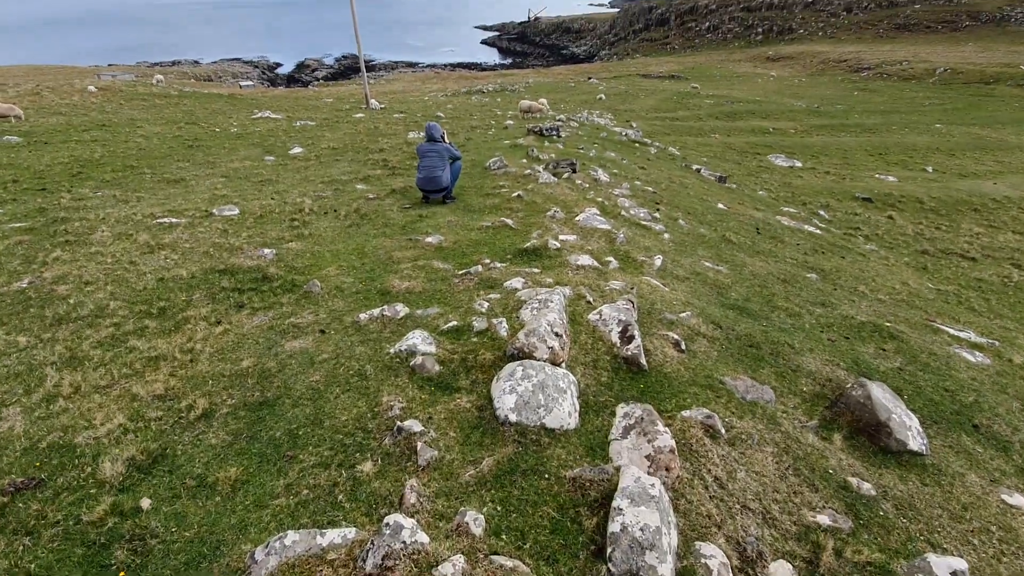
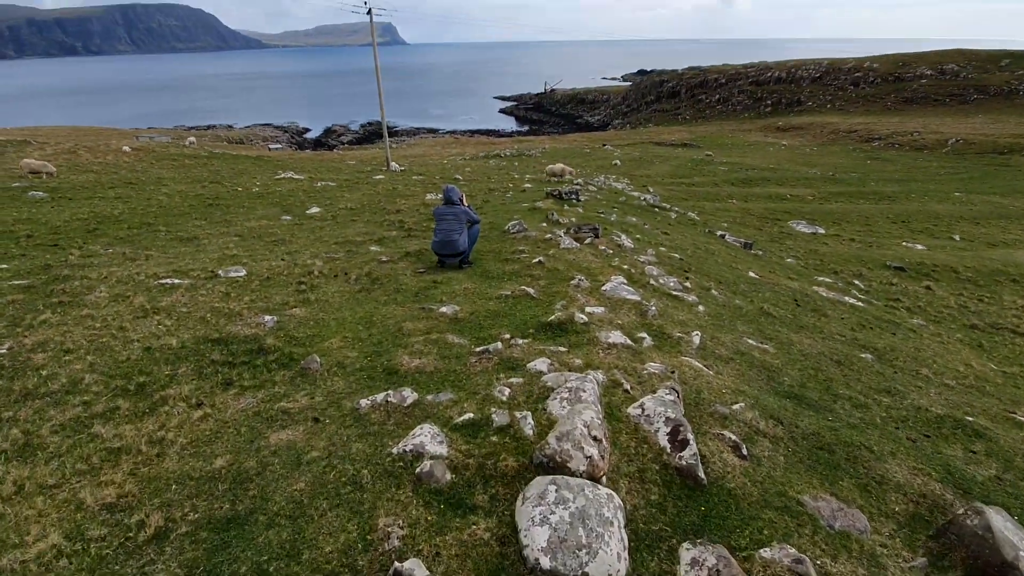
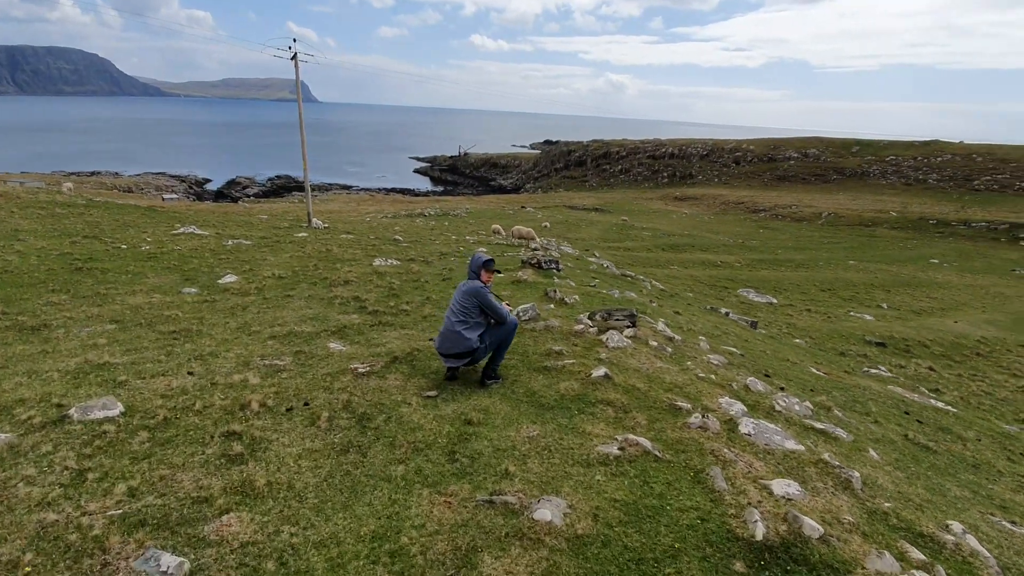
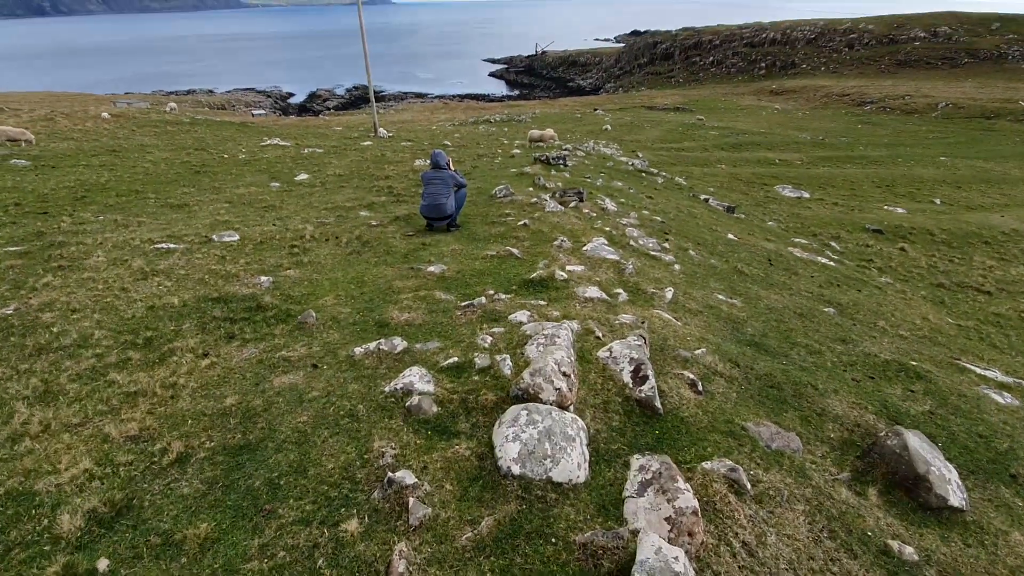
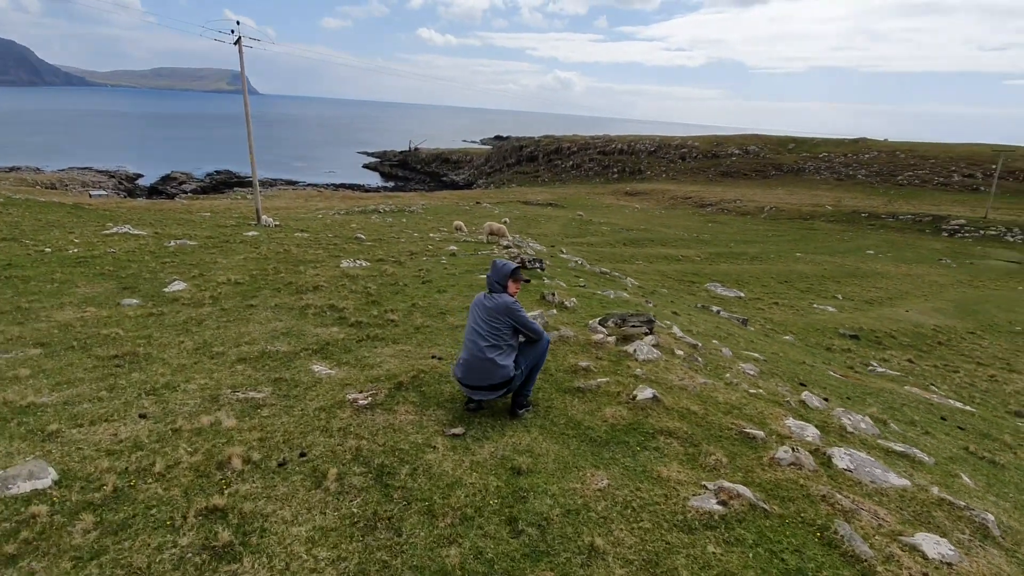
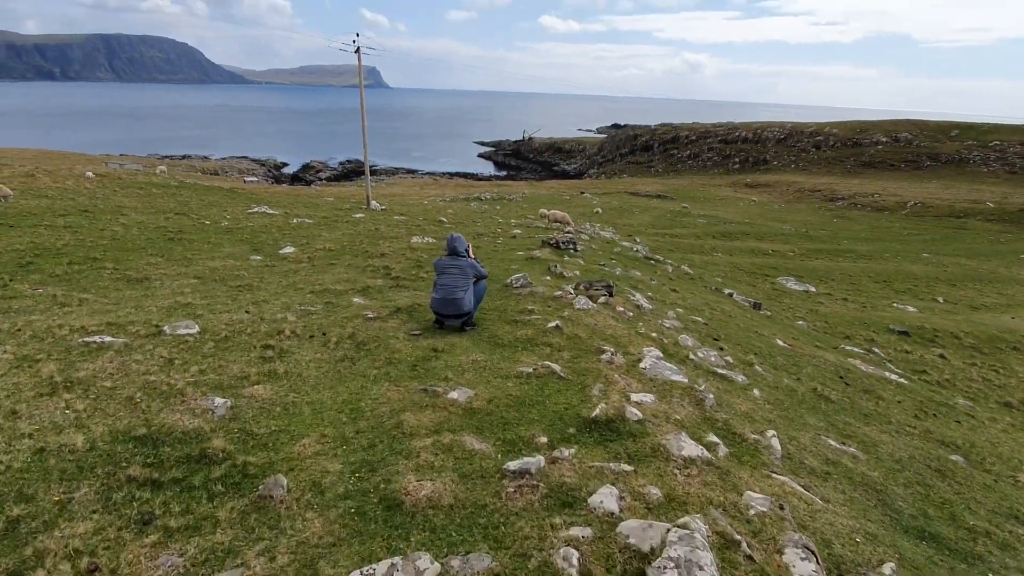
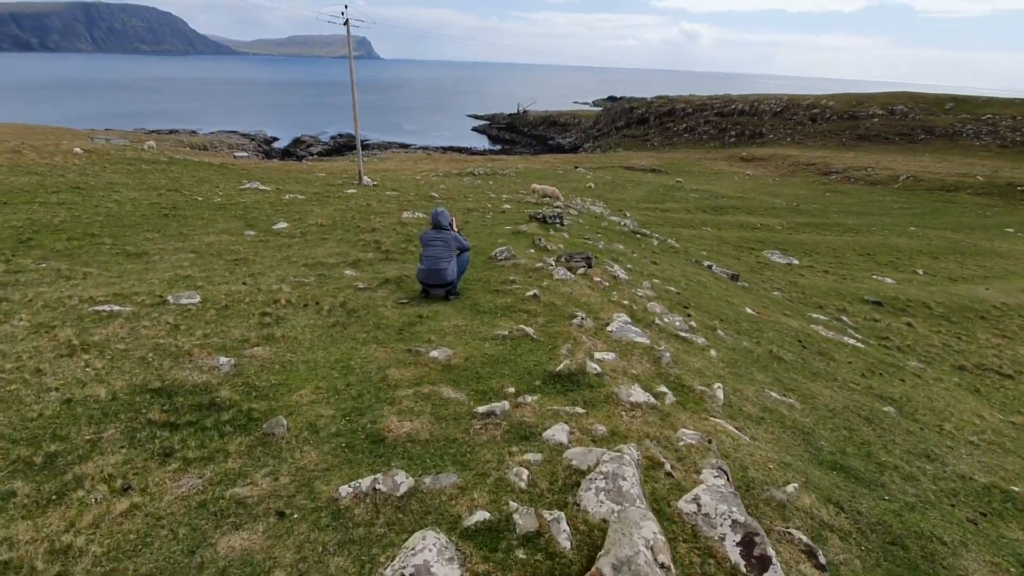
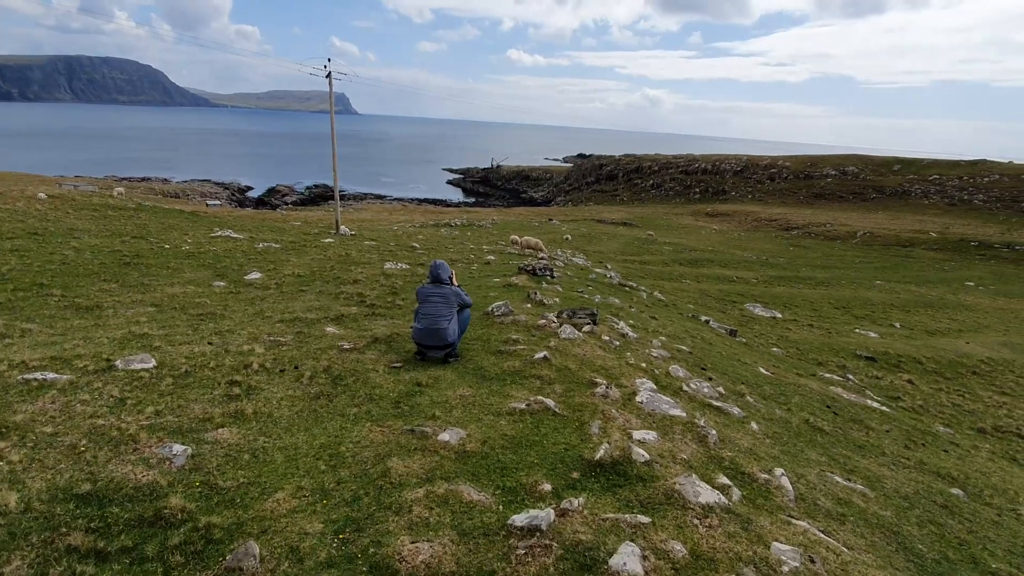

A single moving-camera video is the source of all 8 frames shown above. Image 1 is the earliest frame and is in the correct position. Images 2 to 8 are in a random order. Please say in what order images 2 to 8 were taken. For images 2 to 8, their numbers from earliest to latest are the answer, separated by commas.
4, 2, 7, 6, 8, 3, 5
